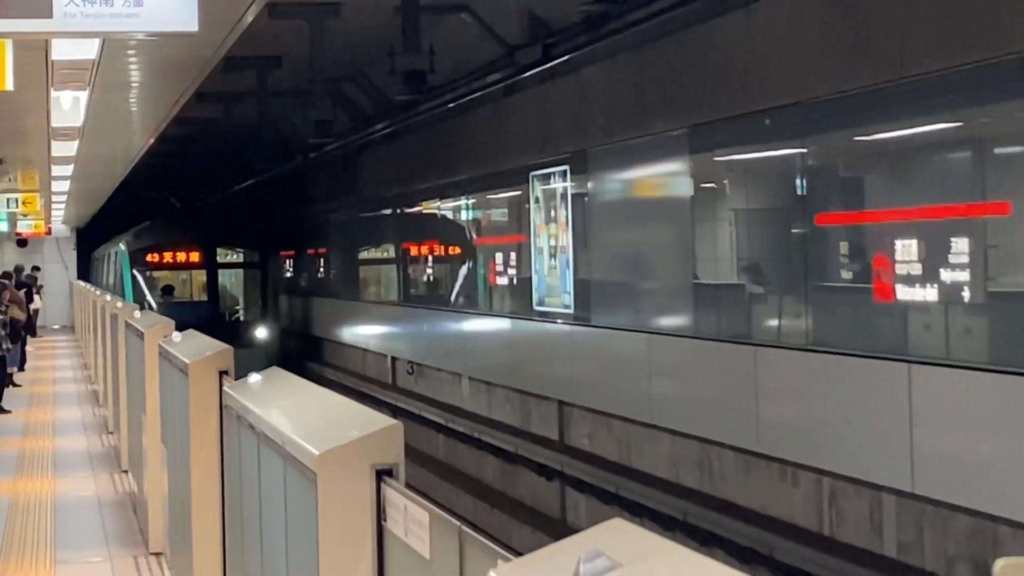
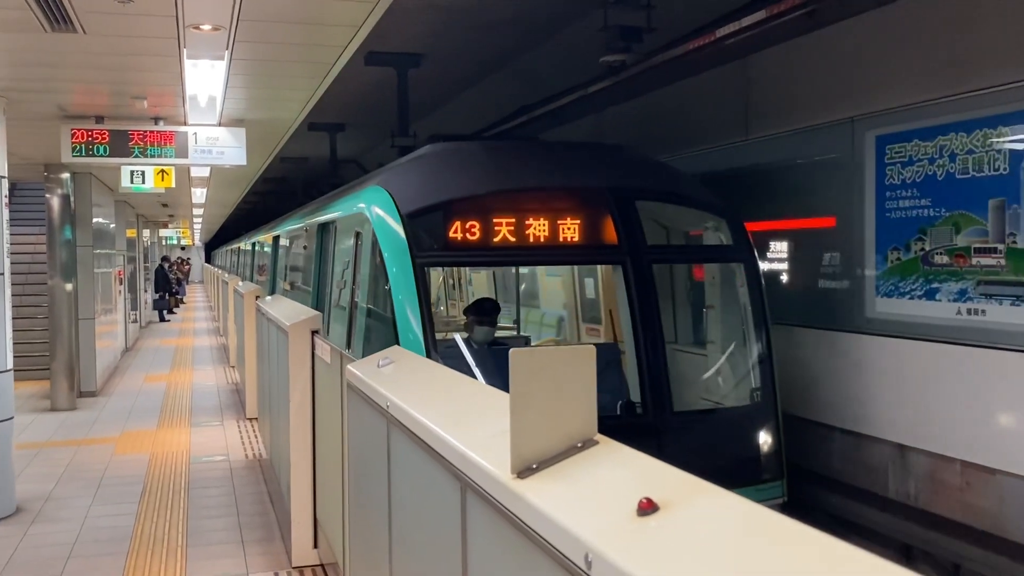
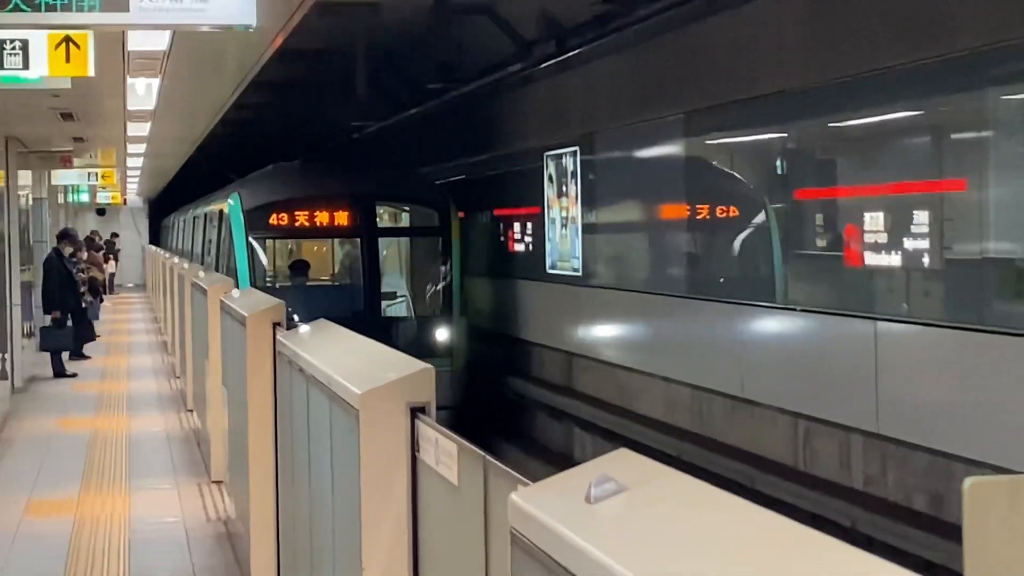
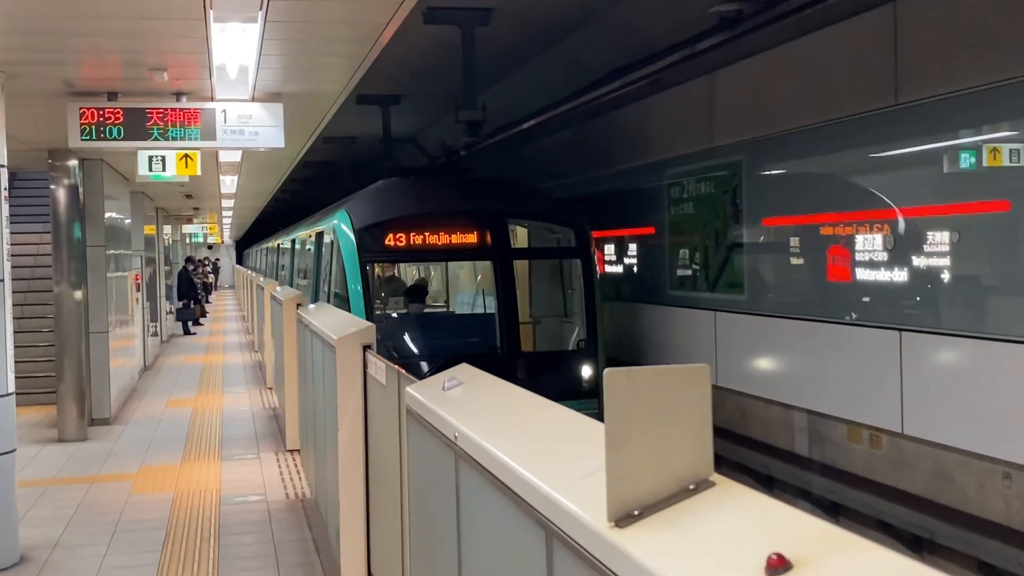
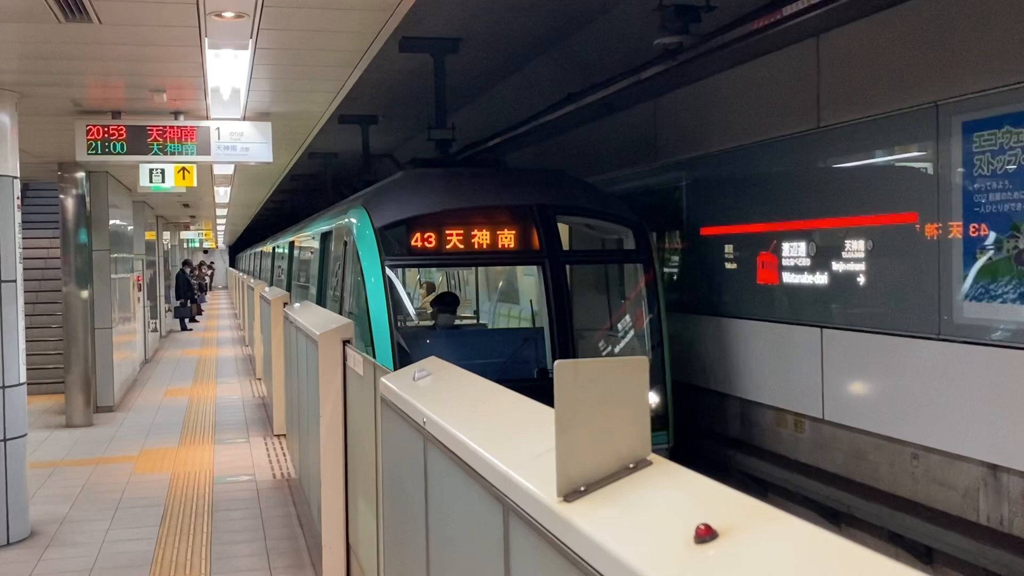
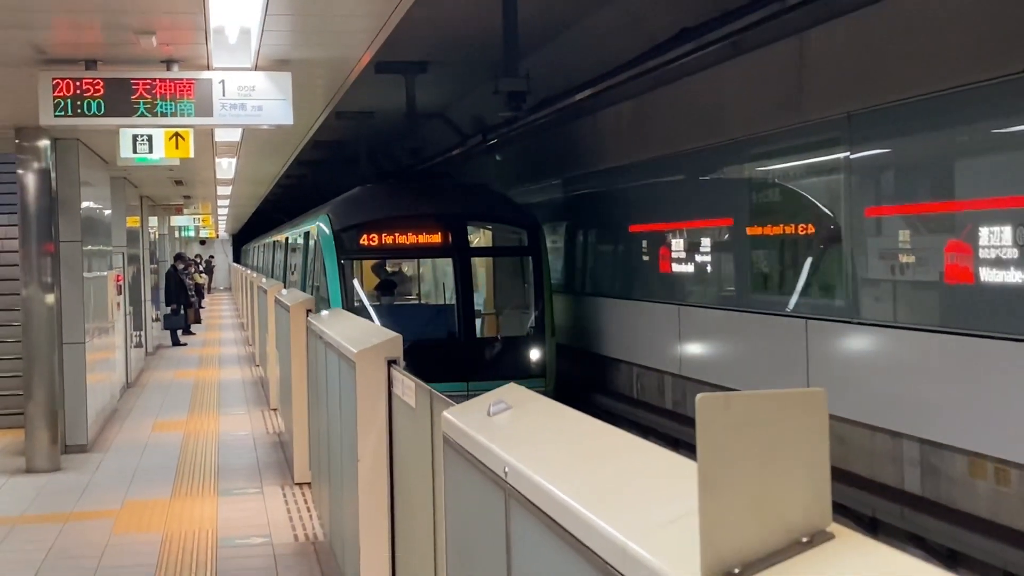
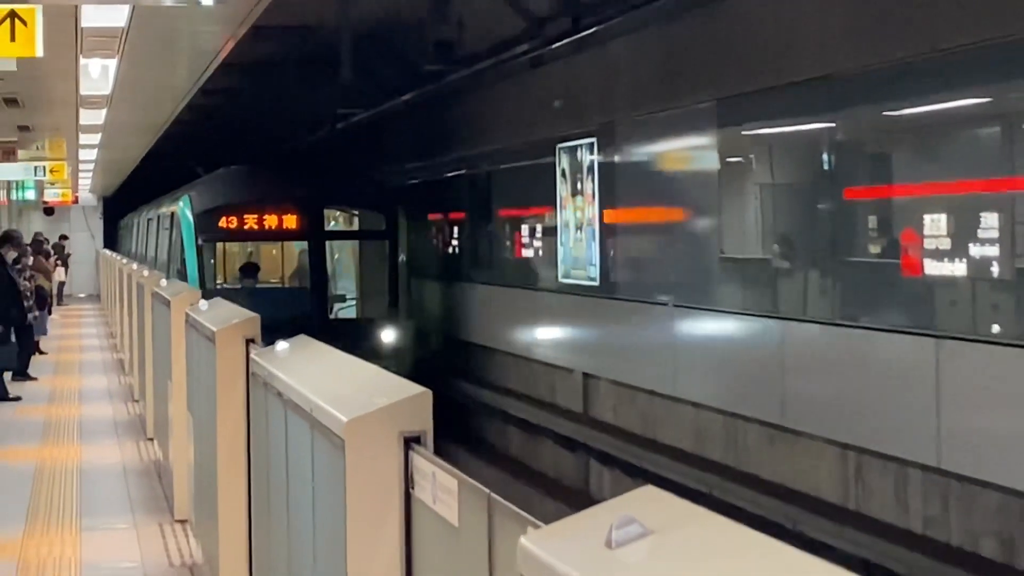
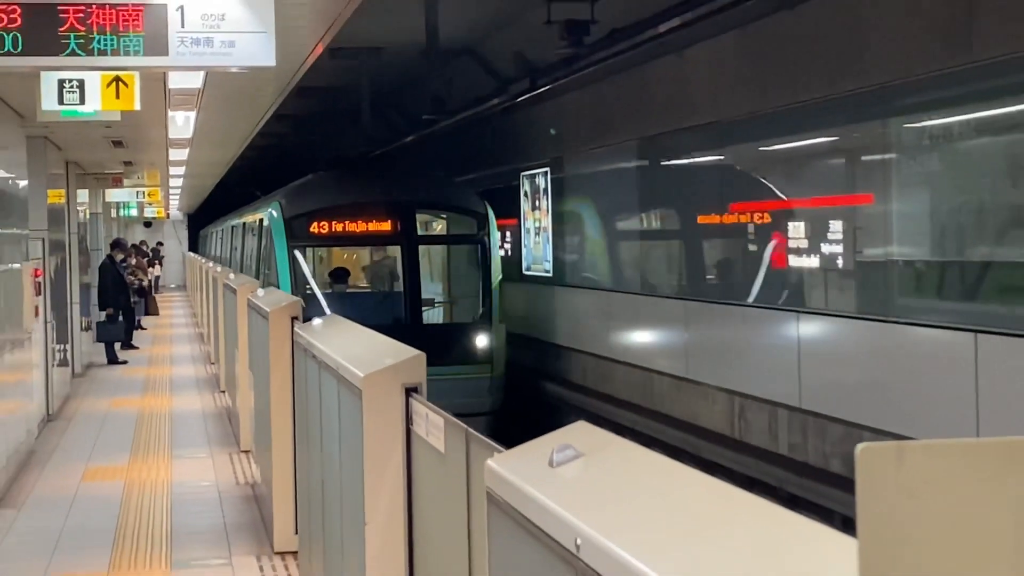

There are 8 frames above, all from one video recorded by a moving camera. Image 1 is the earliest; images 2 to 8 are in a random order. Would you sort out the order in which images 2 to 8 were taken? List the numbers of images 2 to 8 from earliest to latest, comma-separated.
7, 3, 8, 6, 4, 5, 2
